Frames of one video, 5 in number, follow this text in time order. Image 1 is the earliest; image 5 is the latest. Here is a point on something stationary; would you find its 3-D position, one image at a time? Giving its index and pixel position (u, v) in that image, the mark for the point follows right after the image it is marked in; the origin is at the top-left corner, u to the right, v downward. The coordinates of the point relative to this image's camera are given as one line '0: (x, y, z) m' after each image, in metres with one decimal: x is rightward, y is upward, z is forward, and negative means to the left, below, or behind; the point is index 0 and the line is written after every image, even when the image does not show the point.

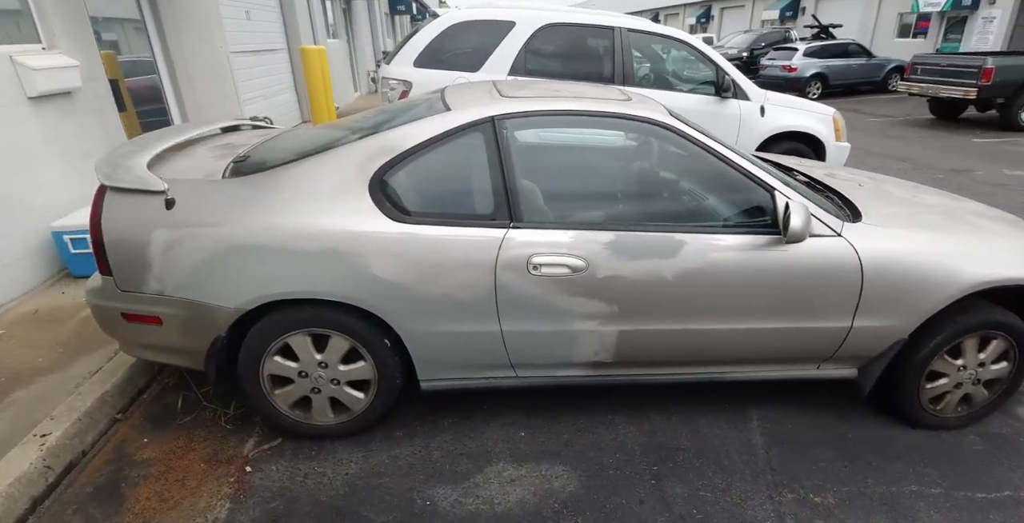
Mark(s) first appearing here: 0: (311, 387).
0: (-0.8, -0.5, +2.2) m
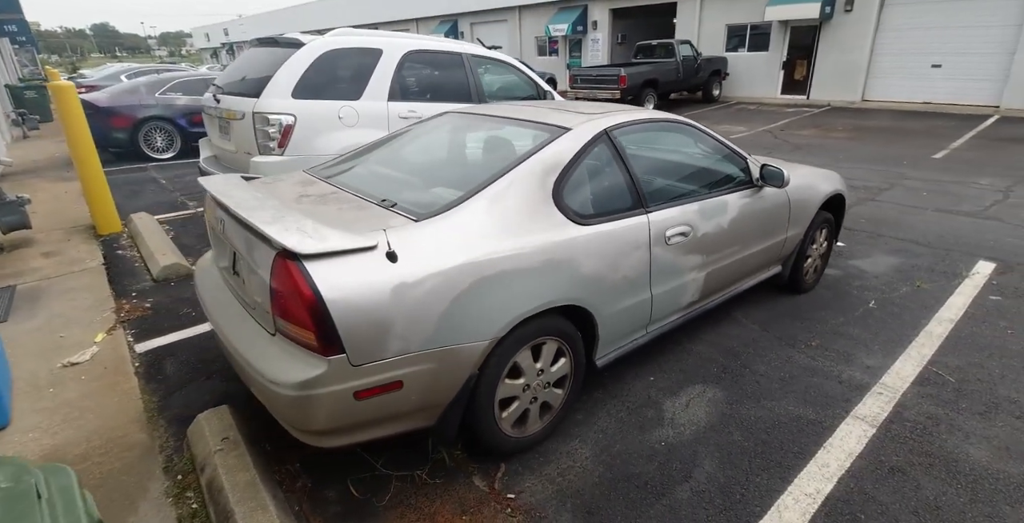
0: (+0.1, -0.6, +2.3) m
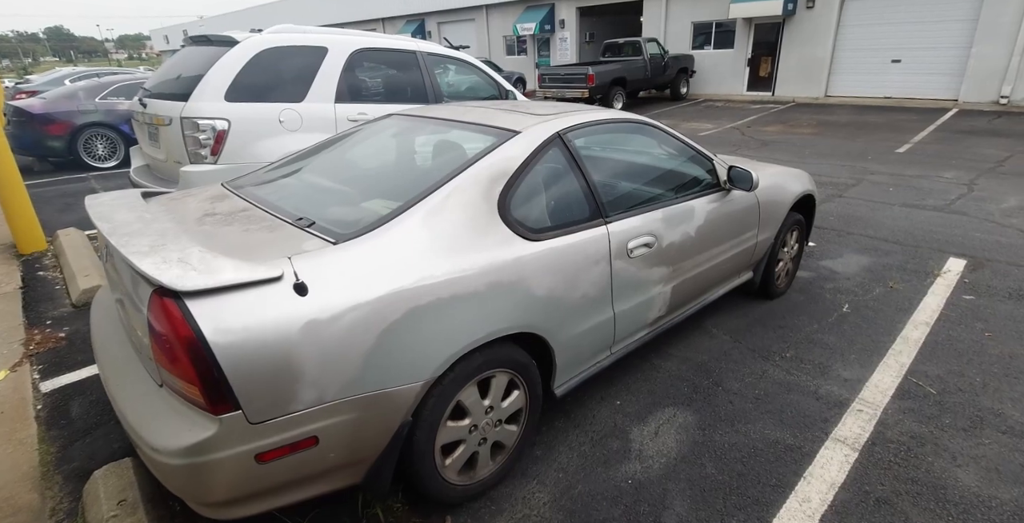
0: (-0.1, -0.7, +2.1) m
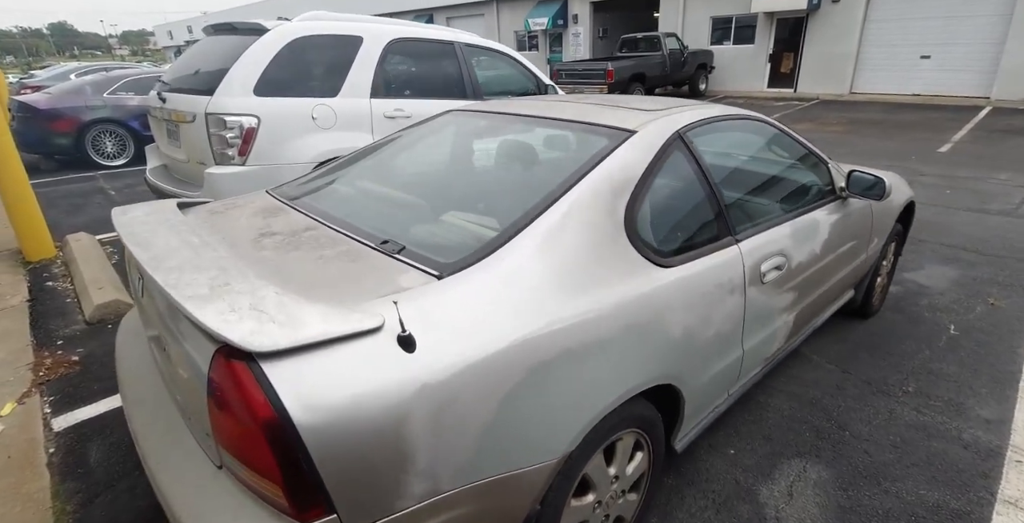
0: (+0.3, -0.8, +1.7) m
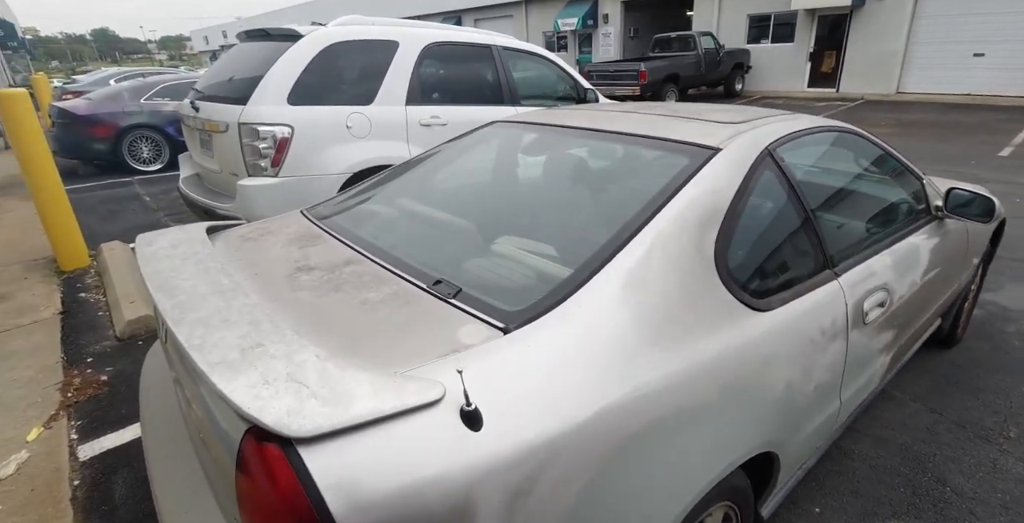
0: (+0.5, -0.9, +1.4) m
